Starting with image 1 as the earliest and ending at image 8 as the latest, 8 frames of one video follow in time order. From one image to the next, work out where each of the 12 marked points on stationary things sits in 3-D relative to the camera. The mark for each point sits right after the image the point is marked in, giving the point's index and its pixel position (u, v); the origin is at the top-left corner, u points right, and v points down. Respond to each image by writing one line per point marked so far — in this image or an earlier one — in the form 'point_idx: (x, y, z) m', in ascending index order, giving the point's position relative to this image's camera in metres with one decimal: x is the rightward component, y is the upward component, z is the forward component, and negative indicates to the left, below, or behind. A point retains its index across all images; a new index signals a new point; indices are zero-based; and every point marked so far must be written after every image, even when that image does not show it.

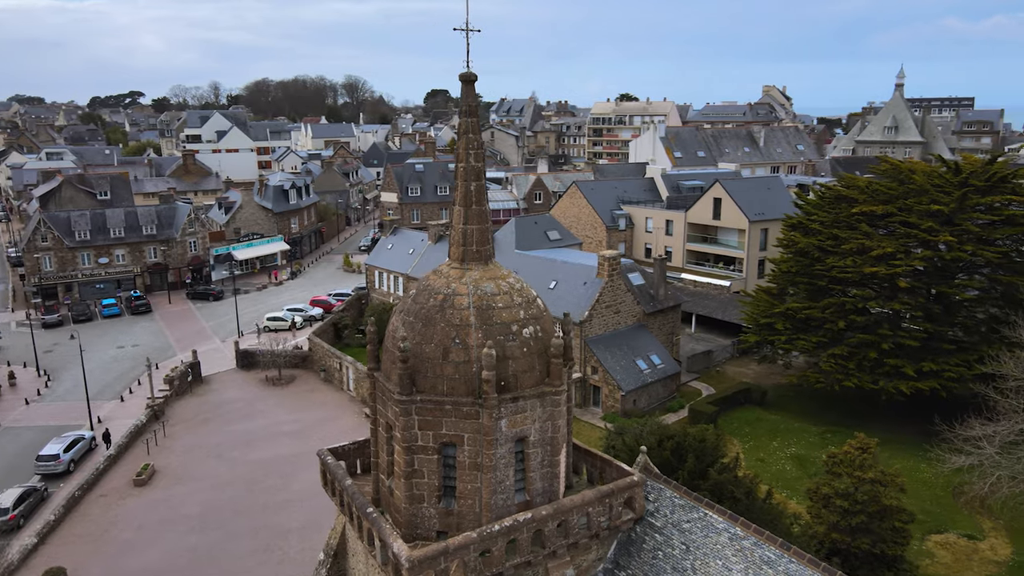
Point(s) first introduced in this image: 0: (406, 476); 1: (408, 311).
0: (-1.3, -2.3, +8.9) m
1: (-1.3, -0.3, +9.1) m
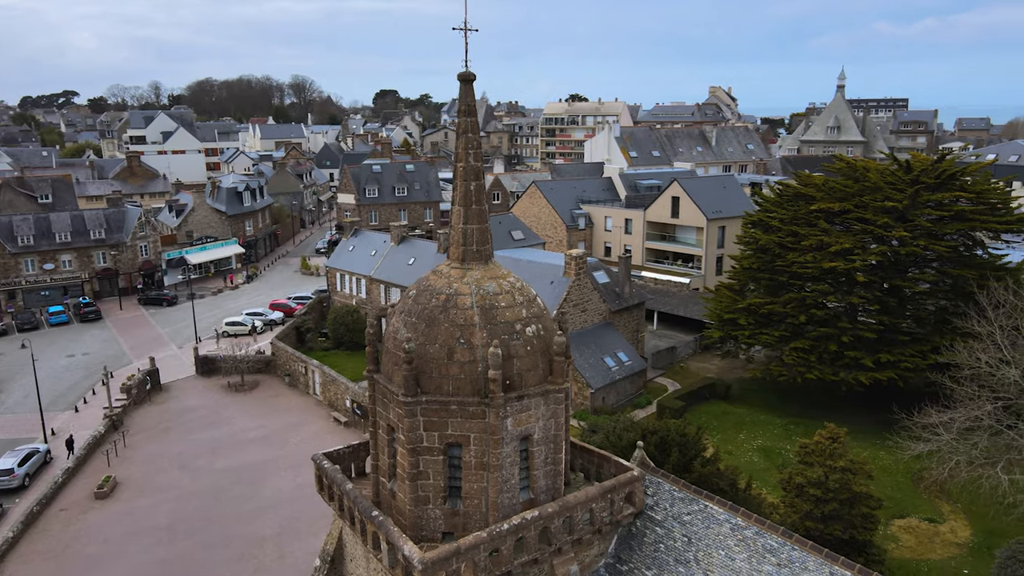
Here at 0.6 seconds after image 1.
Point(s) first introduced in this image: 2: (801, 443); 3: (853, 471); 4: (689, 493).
0: (-1.2, -2.3, +8.8) m
1: (-1.3, -0.3, +9.1) m
2: (+7.6, -4.0, +18.9) m
3: (+8.5, -4.5, +17.9) m
4: (+2.4, -2.8, +9.8) m
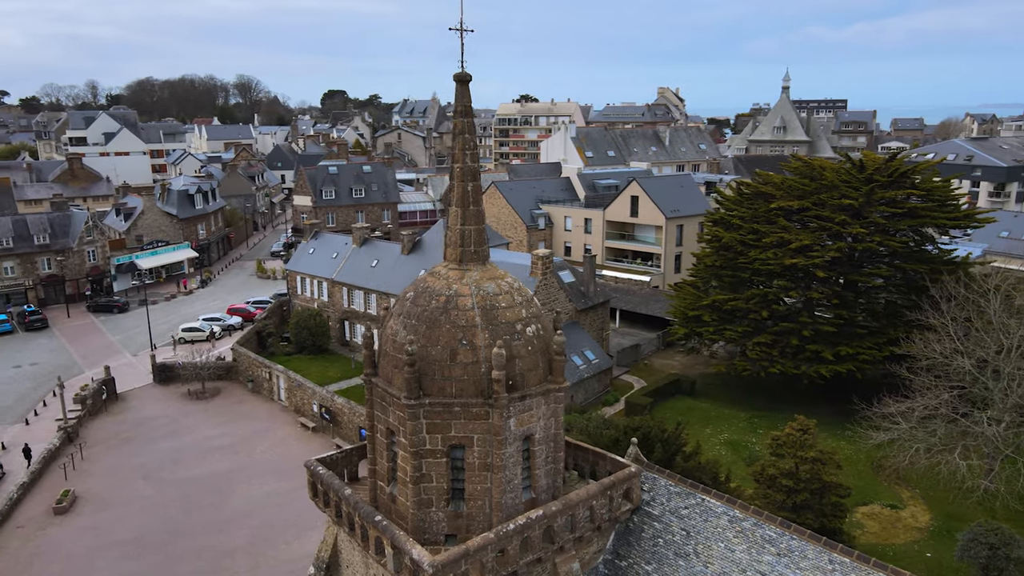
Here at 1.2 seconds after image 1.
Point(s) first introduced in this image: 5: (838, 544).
0: (-1.2, -2.3, +8.7) m
1: (-1.3, -0.3, +9.0) m
2: (+7.0, -3.9, +19.4) m
3: (+7.9, -4.4, +18.4) m
4: (+2.4, -2.8, +9.9) m
5: (+3.9, -3.1, +8.6) m
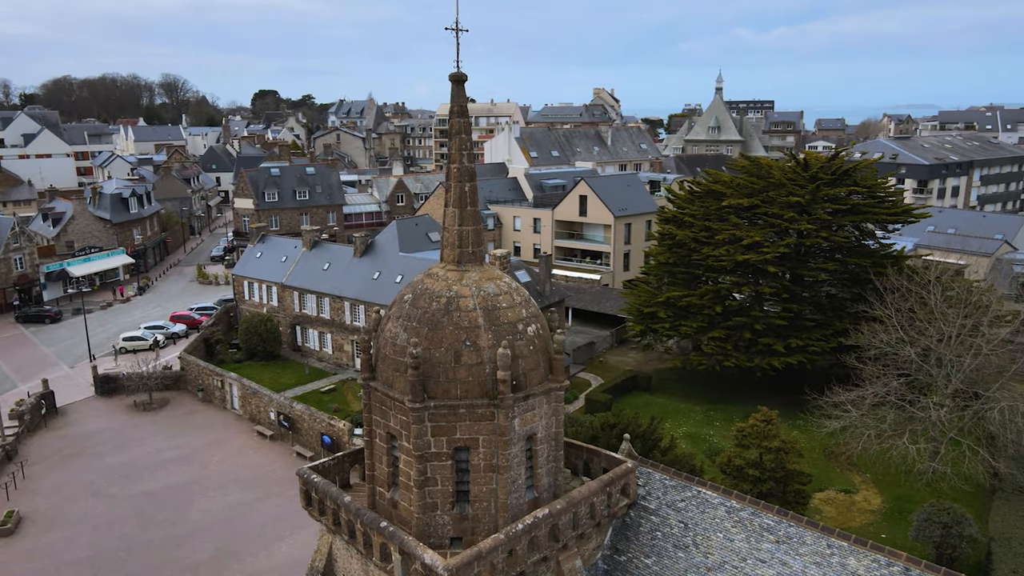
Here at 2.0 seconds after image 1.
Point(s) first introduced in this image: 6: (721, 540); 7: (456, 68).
0: (-1.1, -2.4, +8.6) m
1: (-1.3, -0.3, +8.9) m
2: (+6.3, -3.8, +19.9) m
3: (+7.2, -4.3, +19.0) m
4: (+2.4, -2.7, +10.1) m
5: (+4.0, -3.0, +8.9) m
6: (+2.7, -3.3, +9.4) m
7: (-0.7, +2.8, +9.1) m
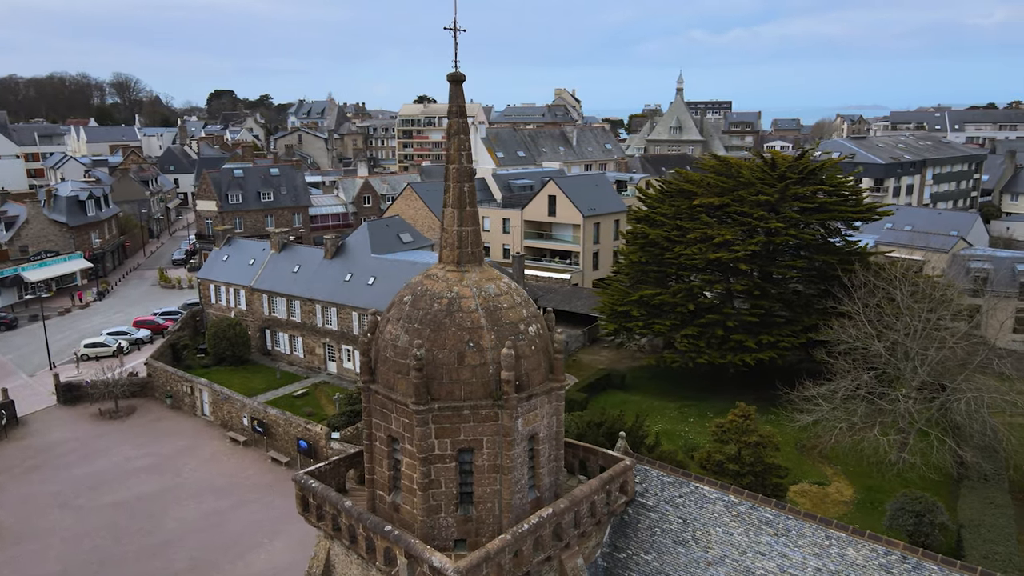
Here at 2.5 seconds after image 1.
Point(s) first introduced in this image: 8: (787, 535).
0: (-1.1, -2.4, +8.6) m
1: (-1.3, -0.4, +8.8) m
2: (+5.8, -3.8, +20.2) m
3: (+6.8, -4.2, +19.4) m
4: (+2.3, -2.7, +10.2) m
5: (+4.0, -3.0, +9.1) m
6: (+2.7, -3.3, +9.5) m
7: (-0.7, +2.8, +9.0) m
8: (+3.5, -3.2, +9.2) m
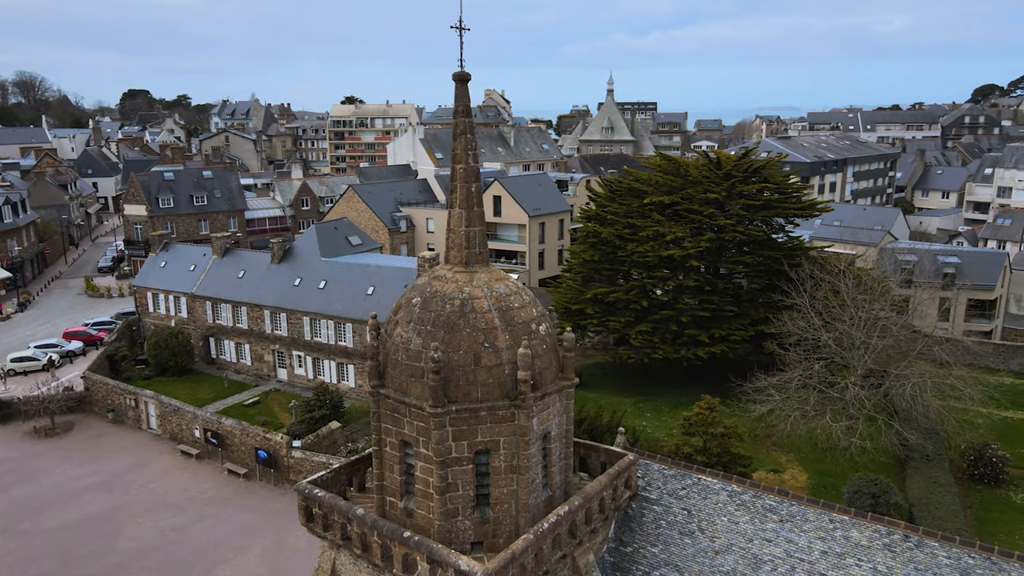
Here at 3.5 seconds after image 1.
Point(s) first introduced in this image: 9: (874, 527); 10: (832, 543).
0: (-0.8, -2.4, +8.5) m
1: (-1.1, -0.4, +8.7) m
2: (+4.9, -3.6, +20.6) m
3: (+6.0, -4.1, +19.9) m
4: (+2.4, -2.6, +10.4) m
5: (+4.2, -2.9, +9.5) m
6: (+2.9, -3.2, +9.8) m
7: (-0.7, +2.7, +8.9) m
8: (+3.6, -3.1, +9.5) m
9: (+4.5, -3.0, +9.0) m
10: (+4.0, -3.2, +9.1) m
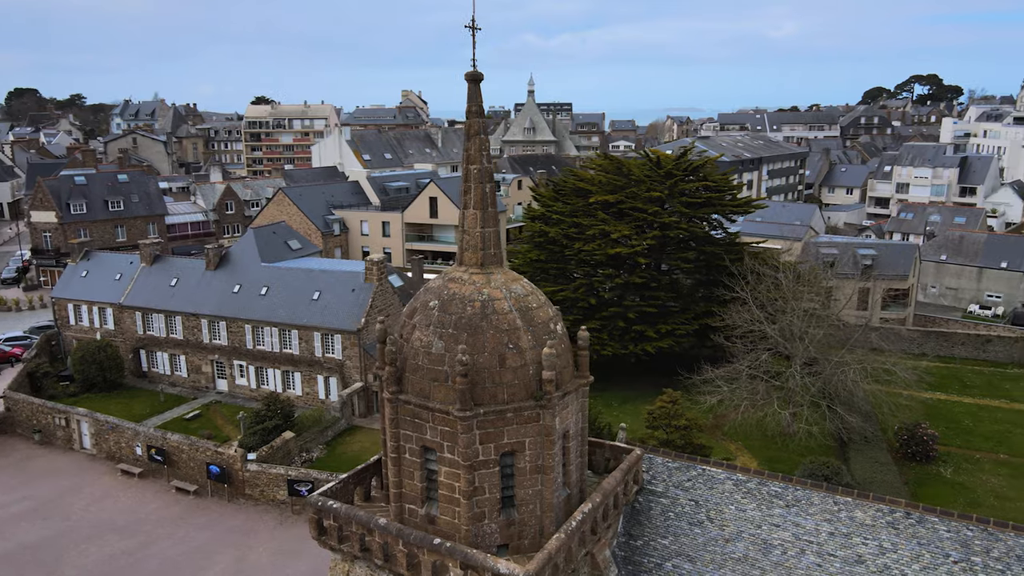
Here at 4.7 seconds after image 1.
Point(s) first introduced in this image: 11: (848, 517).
0: (-0.5, -2.4, +8.4) m
1: (-0.9, -0.4, +8.6) m
2: (+3.9, -3.6, +21.1) m
3: (+5.1, -3.9, +20.5) m
4: (+2.5, -2.6, +10.7) m
5: (+4.4, -2.8, +9.9) m
6: (+3.1, -3.1, +10.0) m
7: (-0.5, +2.7, +8.9) m
8: (+3.9, -3.0, +9.9) m
9: (+4.8, -2.9, +9.5) m
10: (+4.3, -3.1, +9.5) m
11: (+4.5, -3.1, +9.6) m
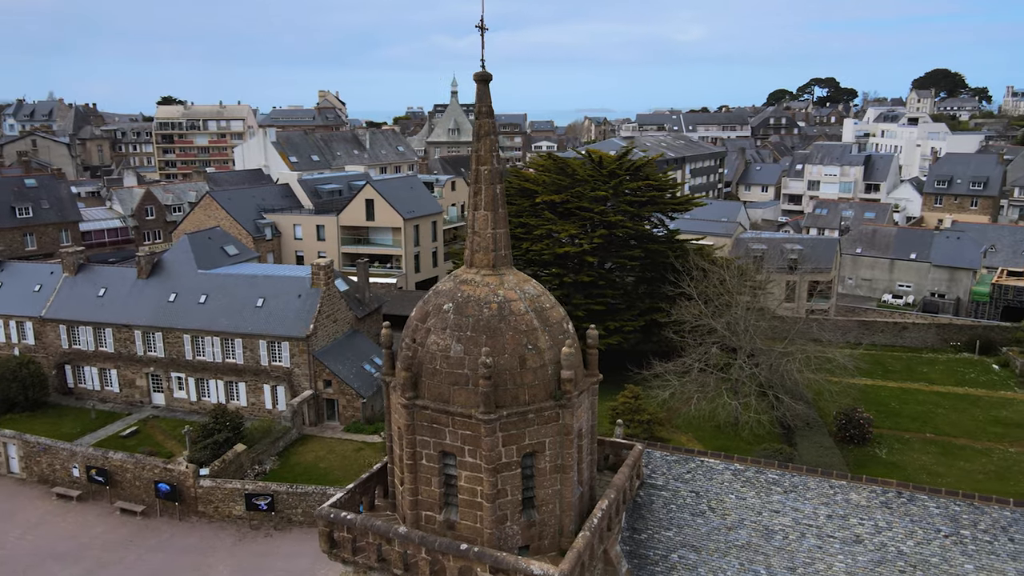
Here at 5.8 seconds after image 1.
0: (-0.2, -2.4, +8.3) m
1: (-0.7, -0.4, +8.5) m
2: (+2.9, -3.5, +21.4) m
3: (+4.1, -3.9, +21.0) m
4: (+2.5, -2.5, +10.9) m
5: (+4.5, -2.7, +10.4) m
6: (+3.2, -3.1, +10.4) m
7: (-0.4, +2.7, +8.8) m
8: (+4.0, -2.9, +10.3) m
9: (+4.9, -2.8, +10.0) m
10: (+4.4, -3.0, +10.0) m
11: (+4.6, -3.0, +10.1) m
